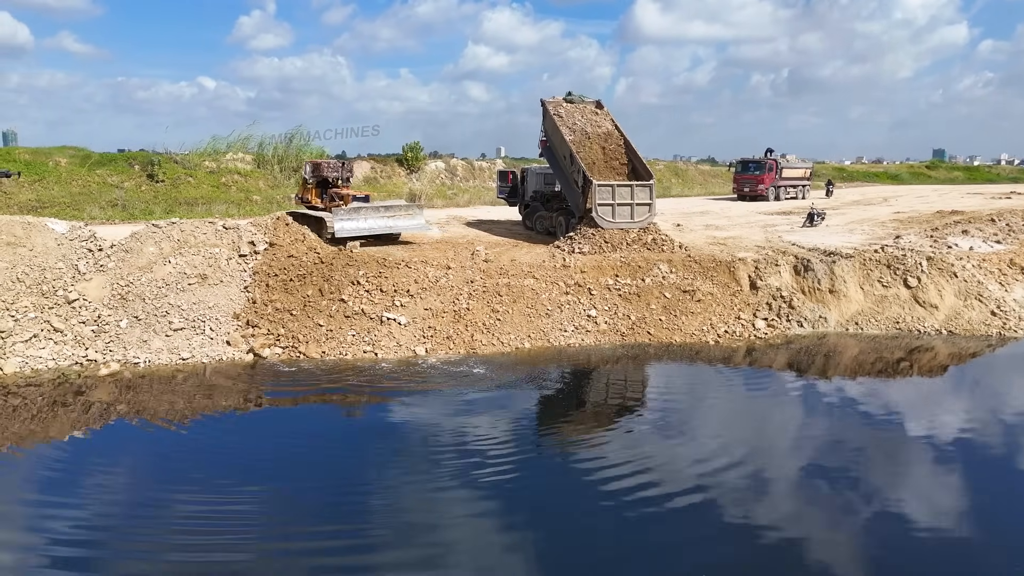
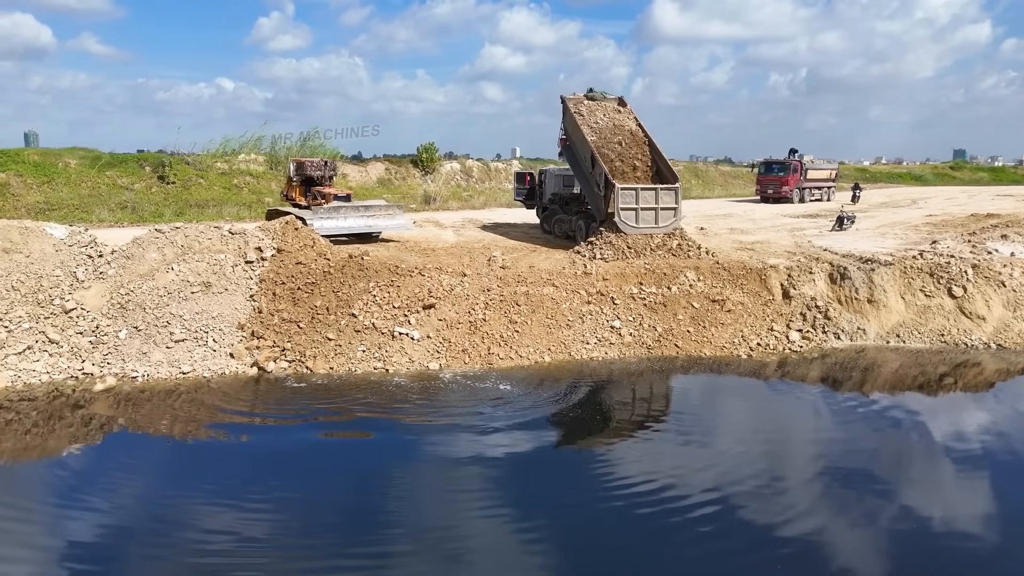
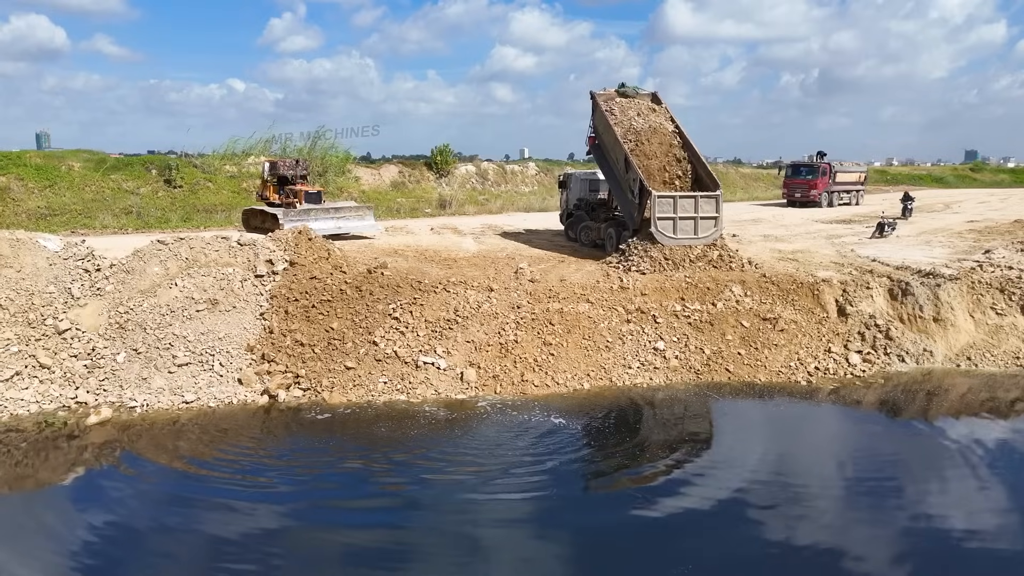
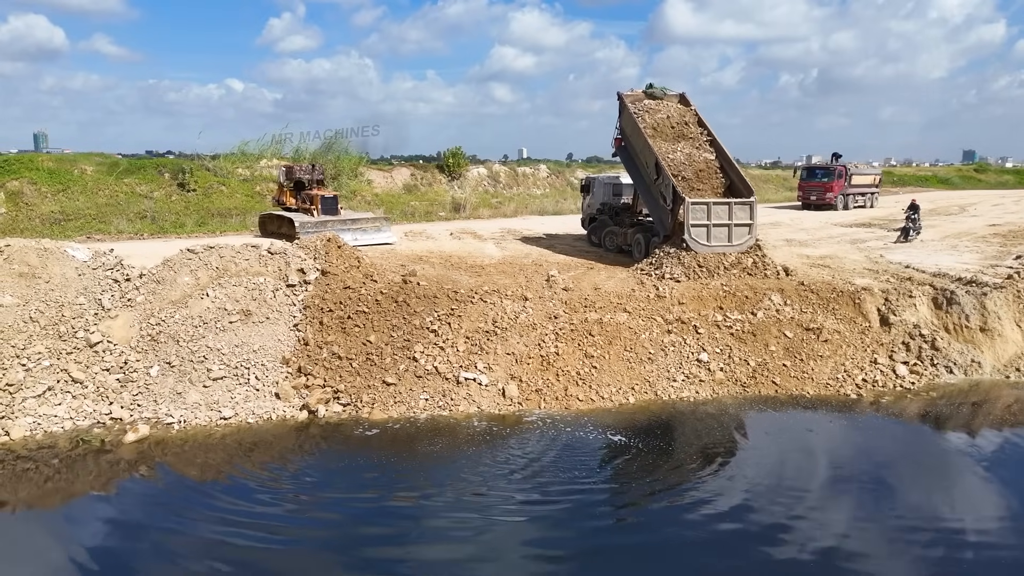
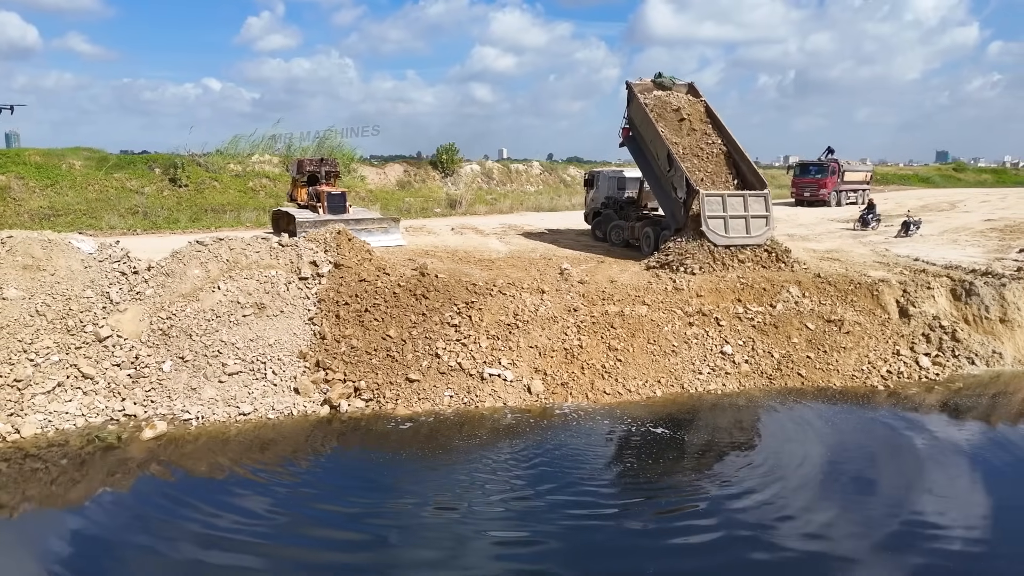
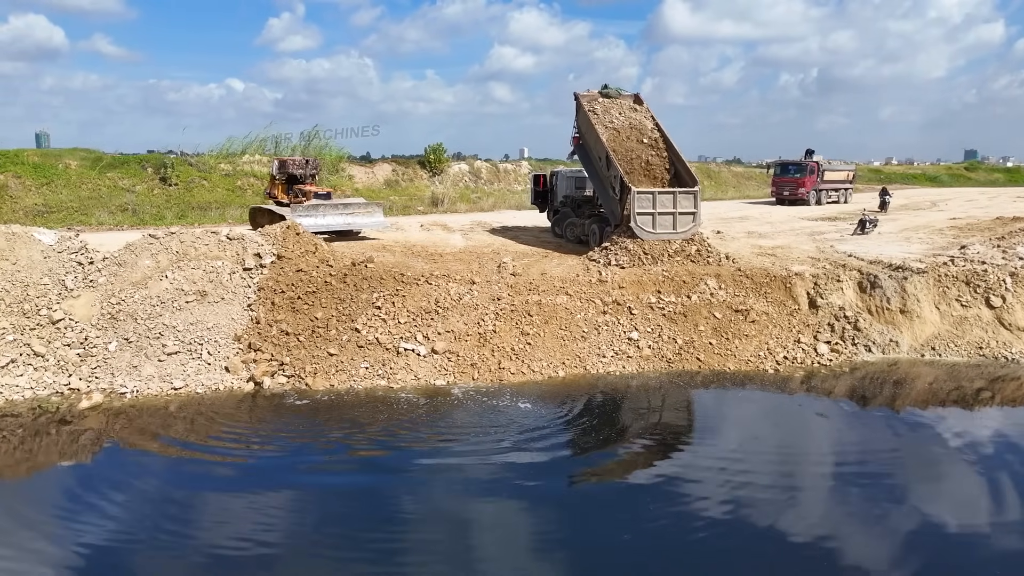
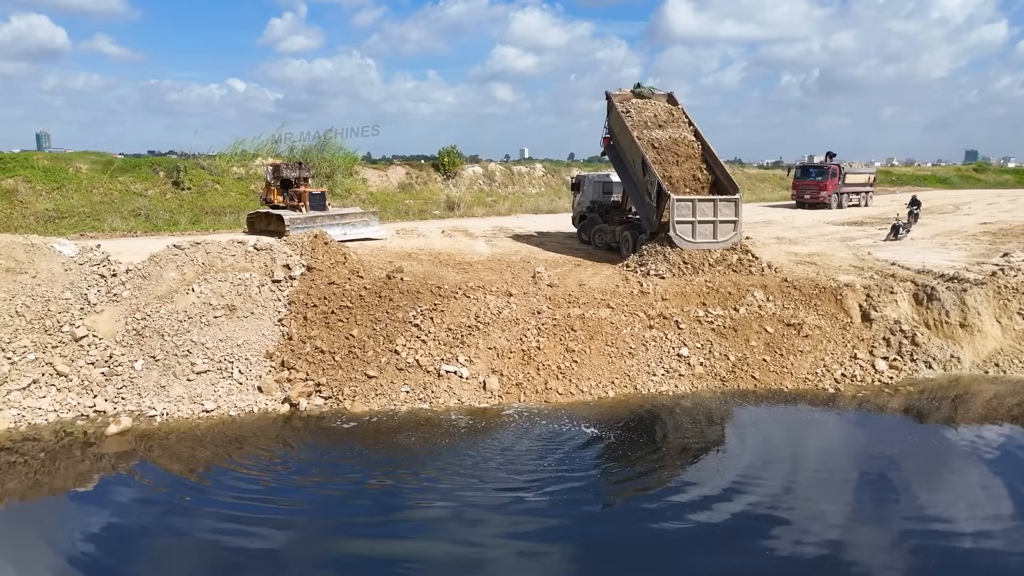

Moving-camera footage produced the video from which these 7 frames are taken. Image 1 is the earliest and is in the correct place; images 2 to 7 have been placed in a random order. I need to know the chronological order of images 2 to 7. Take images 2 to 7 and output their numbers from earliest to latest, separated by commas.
2, 6, 3, 7, 4, 5
